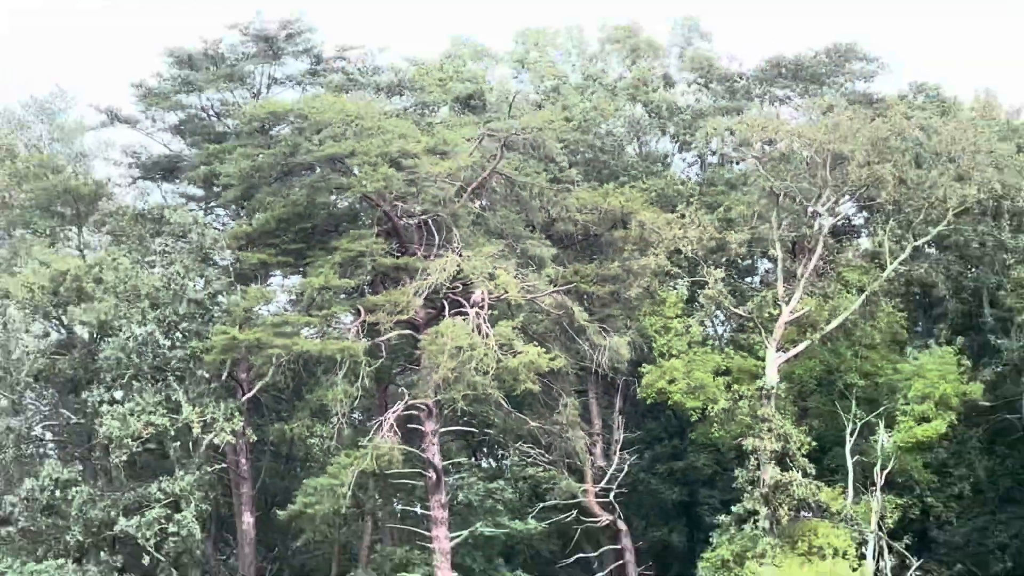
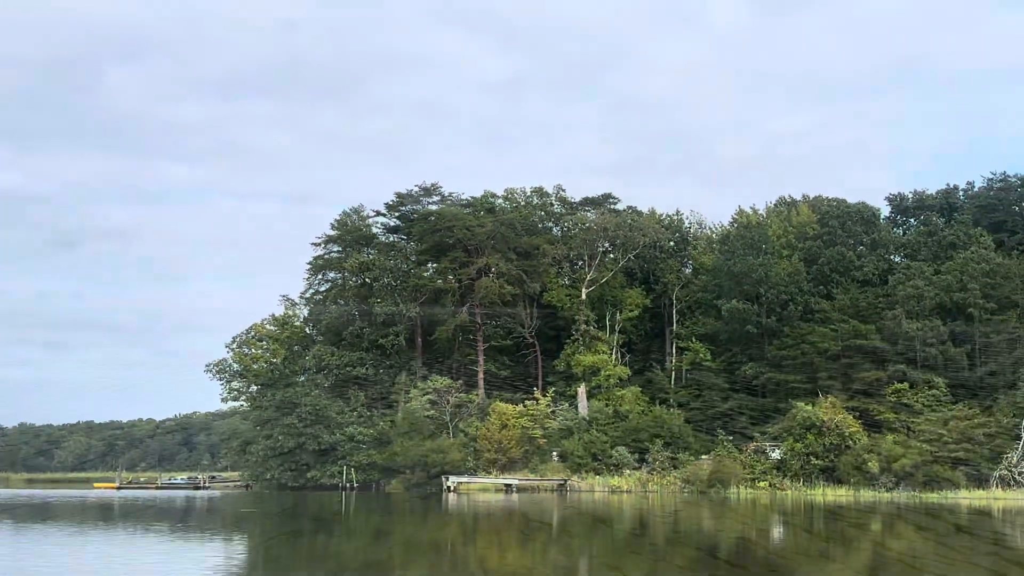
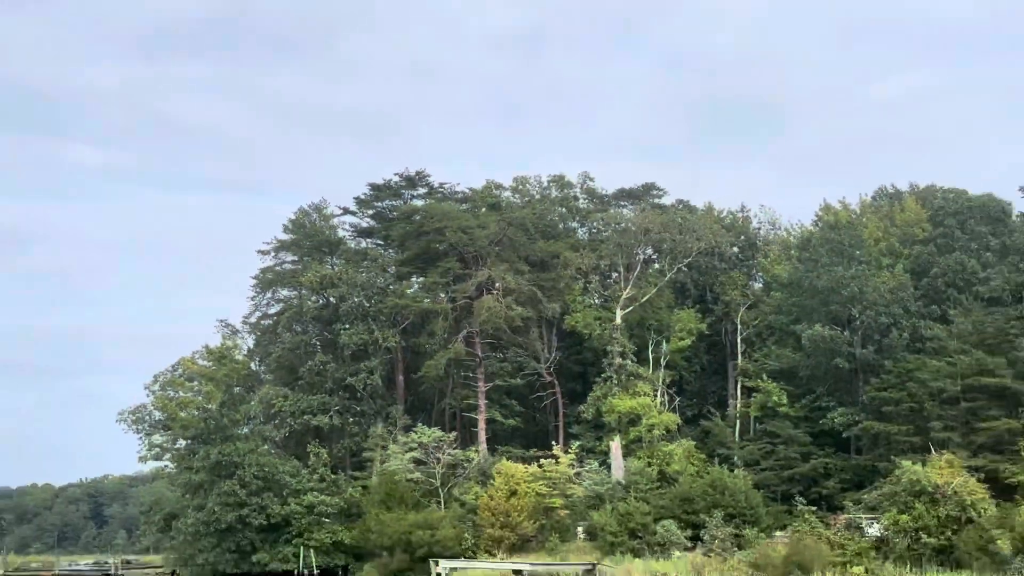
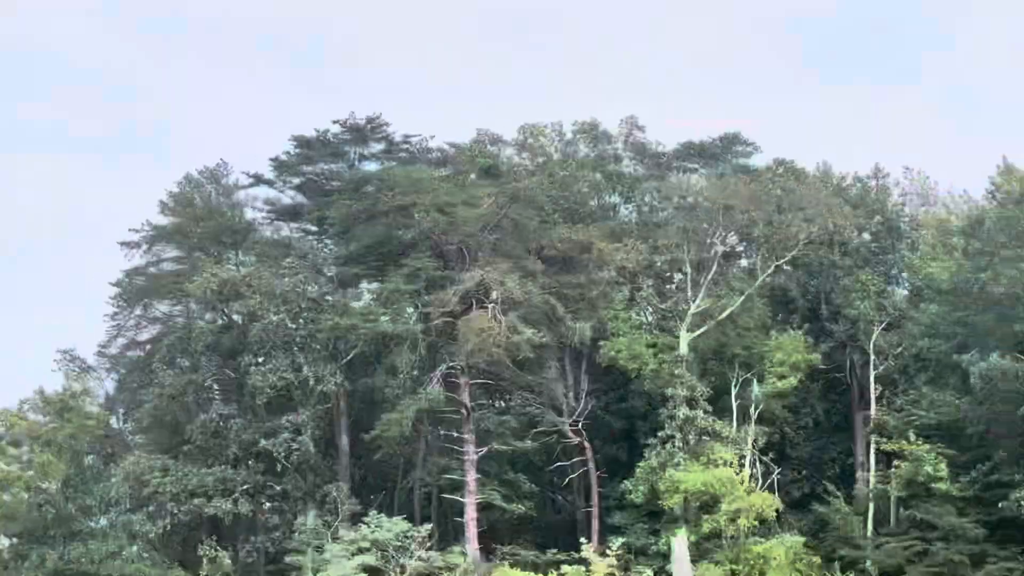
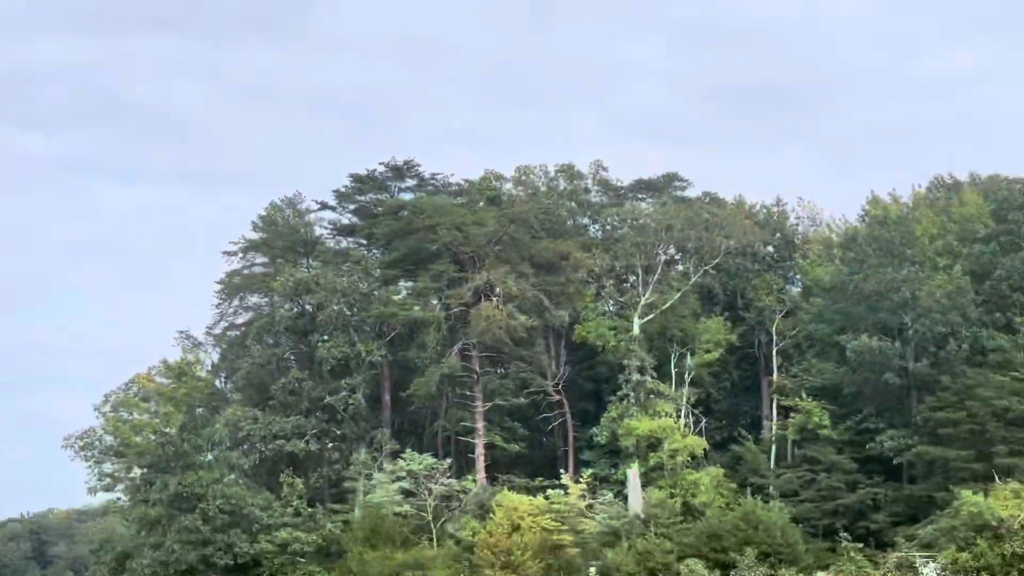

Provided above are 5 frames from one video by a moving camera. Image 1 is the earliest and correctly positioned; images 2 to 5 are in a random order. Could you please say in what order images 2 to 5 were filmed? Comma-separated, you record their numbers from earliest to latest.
4, 5, 3, 2
